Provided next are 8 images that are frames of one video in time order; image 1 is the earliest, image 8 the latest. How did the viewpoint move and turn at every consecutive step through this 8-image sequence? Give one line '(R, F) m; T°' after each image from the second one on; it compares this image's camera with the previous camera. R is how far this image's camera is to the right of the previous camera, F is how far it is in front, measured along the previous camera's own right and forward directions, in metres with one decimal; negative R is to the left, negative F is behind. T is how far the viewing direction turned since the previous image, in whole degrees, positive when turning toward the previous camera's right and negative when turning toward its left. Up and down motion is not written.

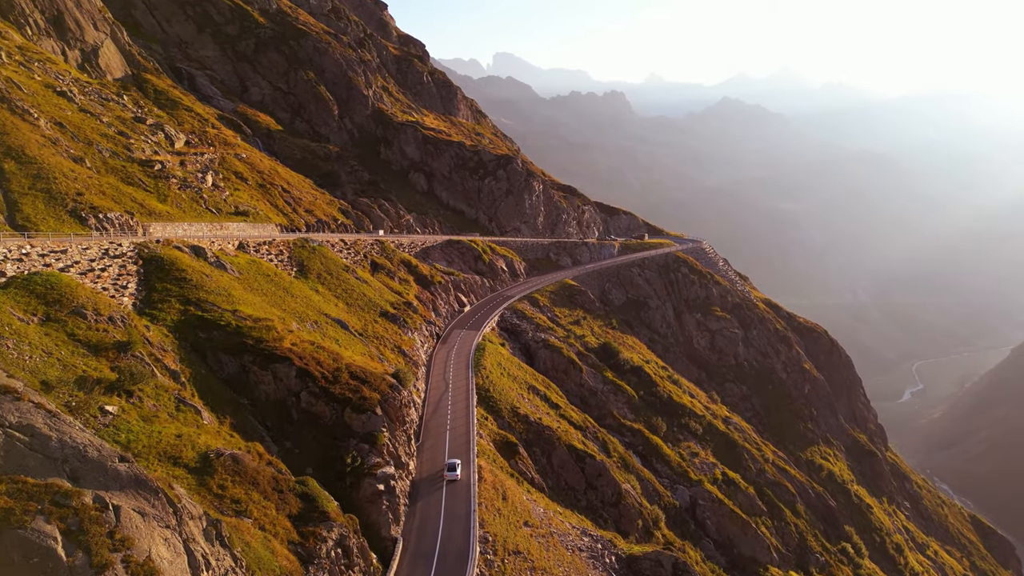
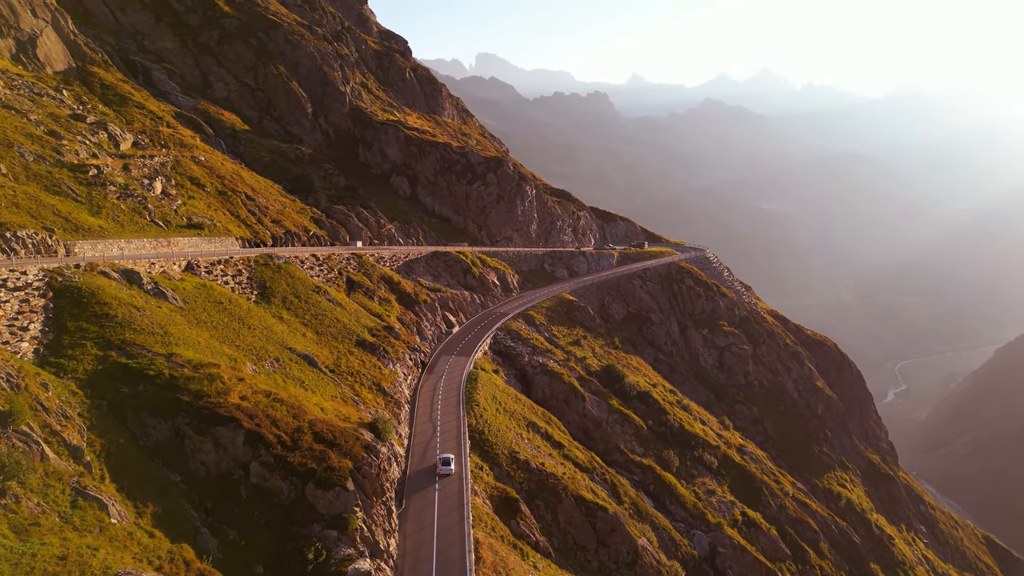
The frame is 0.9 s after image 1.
(-1.0, +8.0) m; +1°
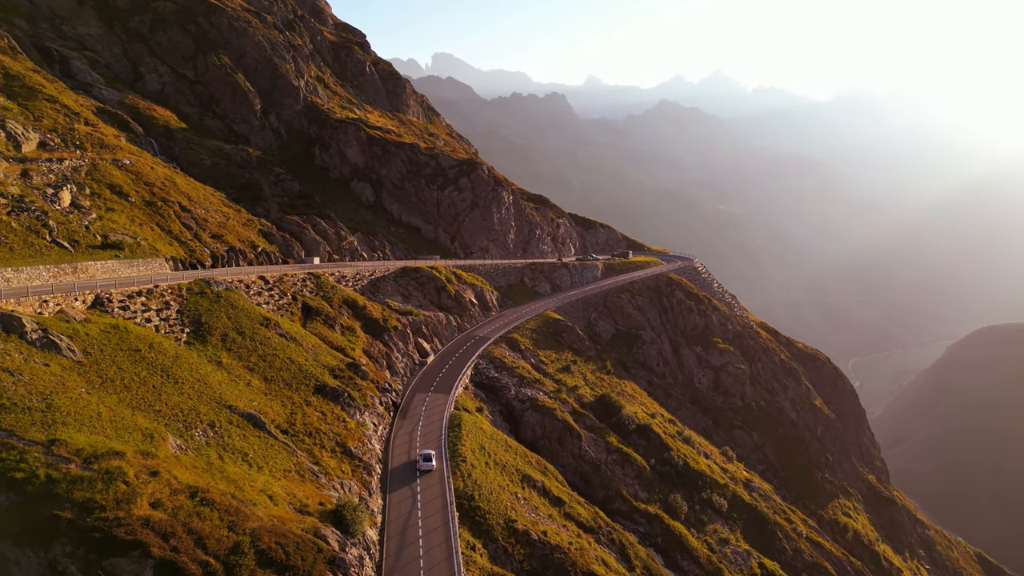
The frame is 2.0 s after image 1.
(-2.0, +8.9) m; +3°
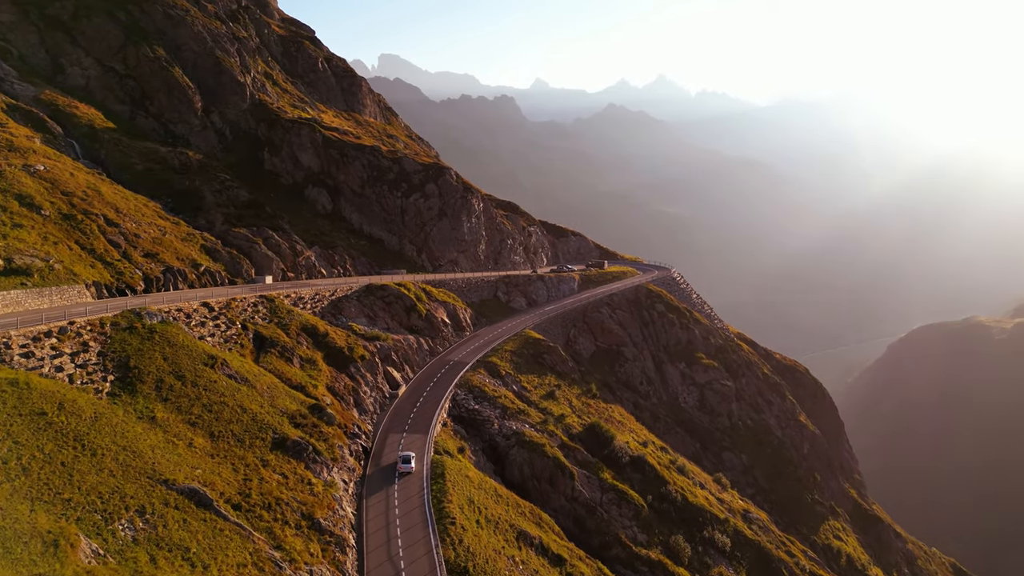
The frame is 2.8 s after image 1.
(-2.3, +6.5) m; +4°
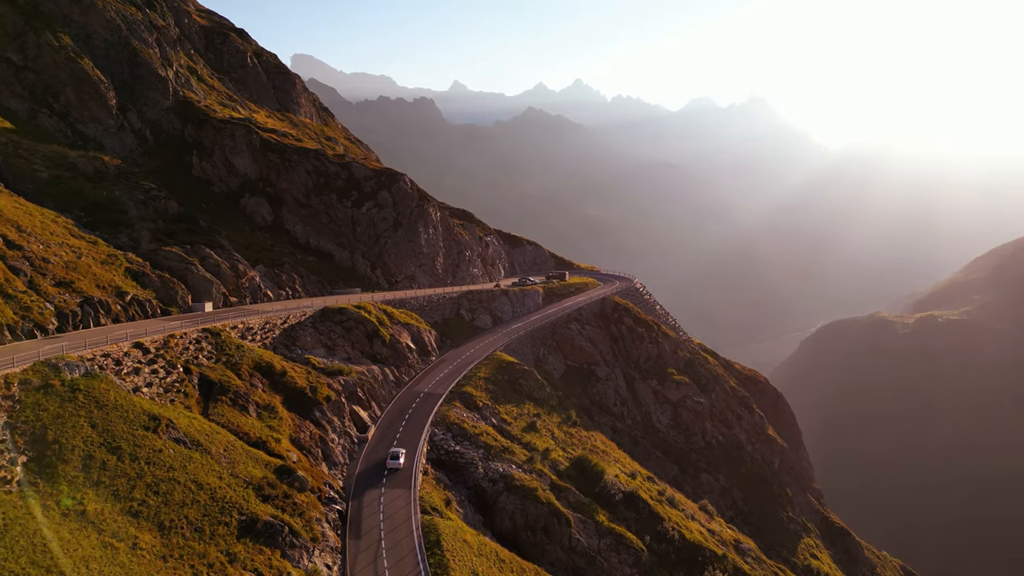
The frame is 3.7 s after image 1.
(-3.9, +6.3) m; +6°
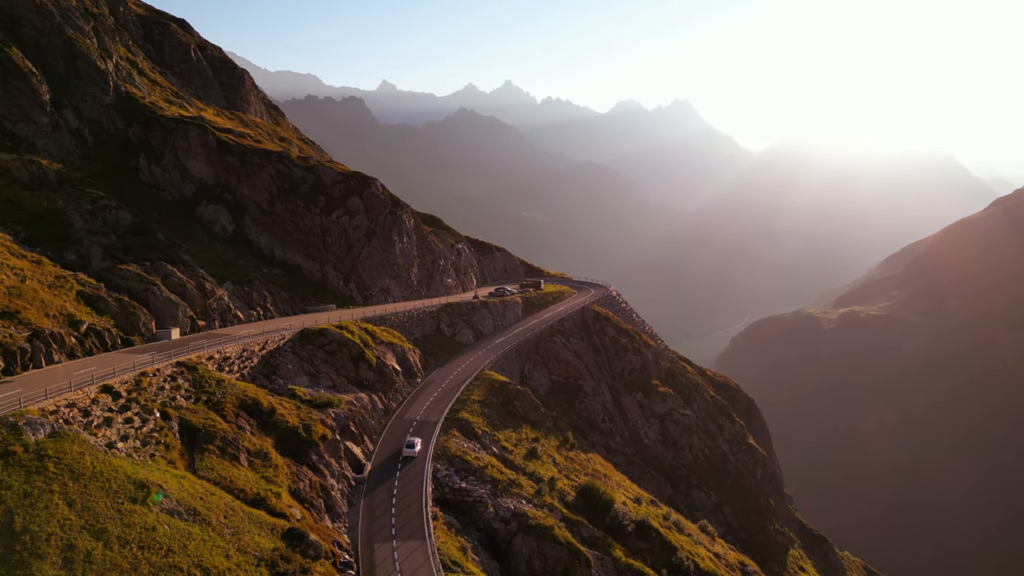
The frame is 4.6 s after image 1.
(-4.4, +4.5) m; +5°
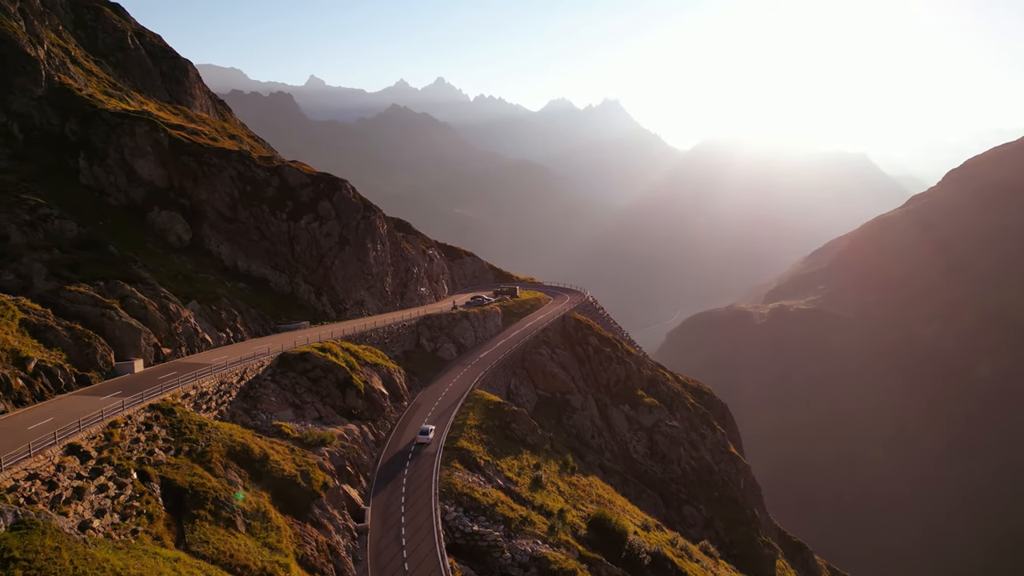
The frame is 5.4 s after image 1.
(-4.1, +4.6) m; +5°
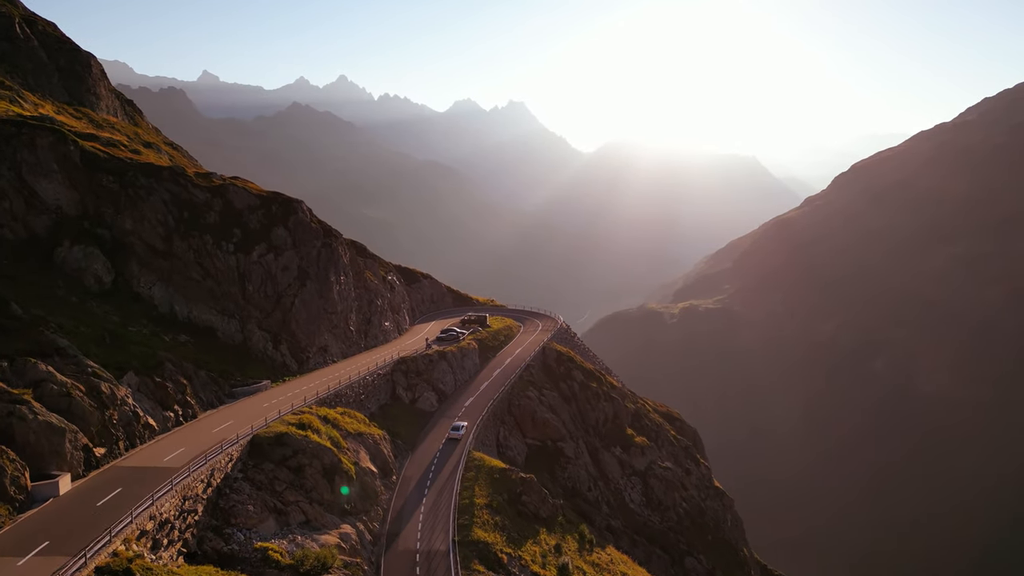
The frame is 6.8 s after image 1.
(-5.7, +8.3) m; +7°
